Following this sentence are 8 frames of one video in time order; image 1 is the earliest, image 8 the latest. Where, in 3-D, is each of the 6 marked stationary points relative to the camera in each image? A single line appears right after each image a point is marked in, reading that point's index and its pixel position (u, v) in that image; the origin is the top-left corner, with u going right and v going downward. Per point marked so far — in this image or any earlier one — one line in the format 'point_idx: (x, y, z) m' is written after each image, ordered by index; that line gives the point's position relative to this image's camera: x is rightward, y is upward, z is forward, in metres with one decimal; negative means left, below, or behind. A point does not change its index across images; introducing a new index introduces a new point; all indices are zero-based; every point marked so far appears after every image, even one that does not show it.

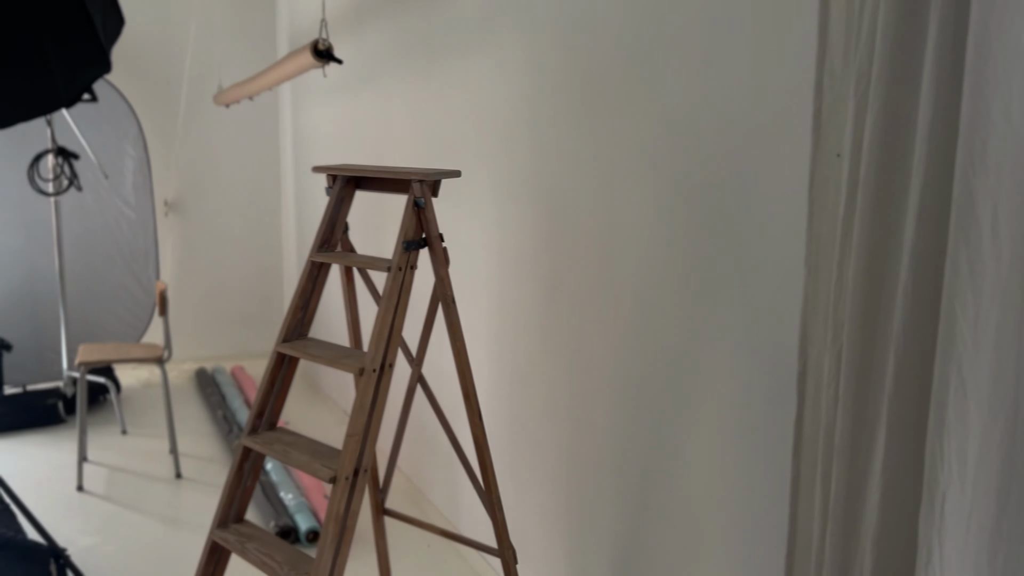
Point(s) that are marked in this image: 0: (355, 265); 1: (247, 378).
0: (-0.3, 0.0, +1.6) m
1: (-1.2, -0.4, +3.9) m
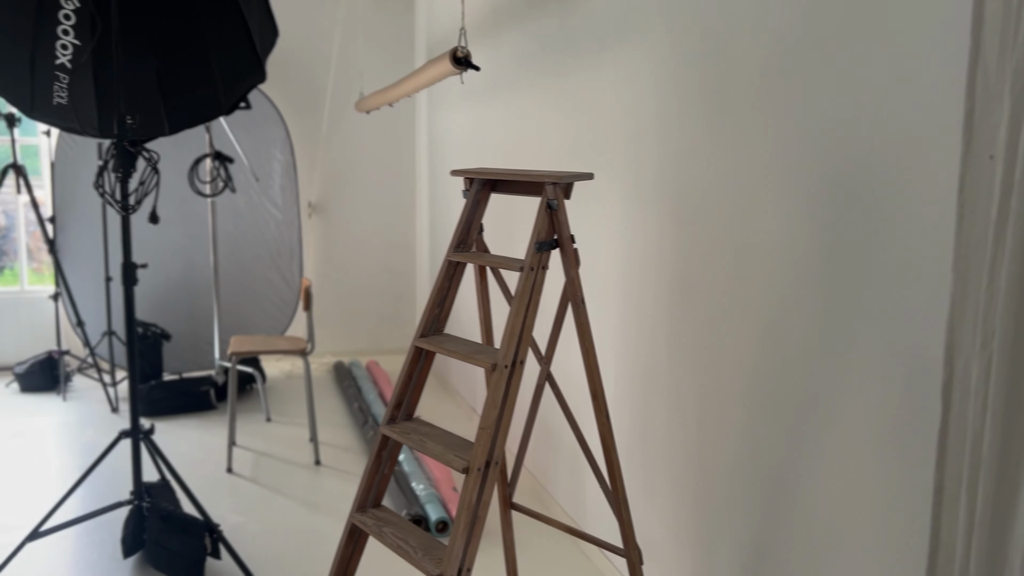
0: (0.0, 0.0, +1.7) m
1: (-0.6, -0.4, +4.1) m
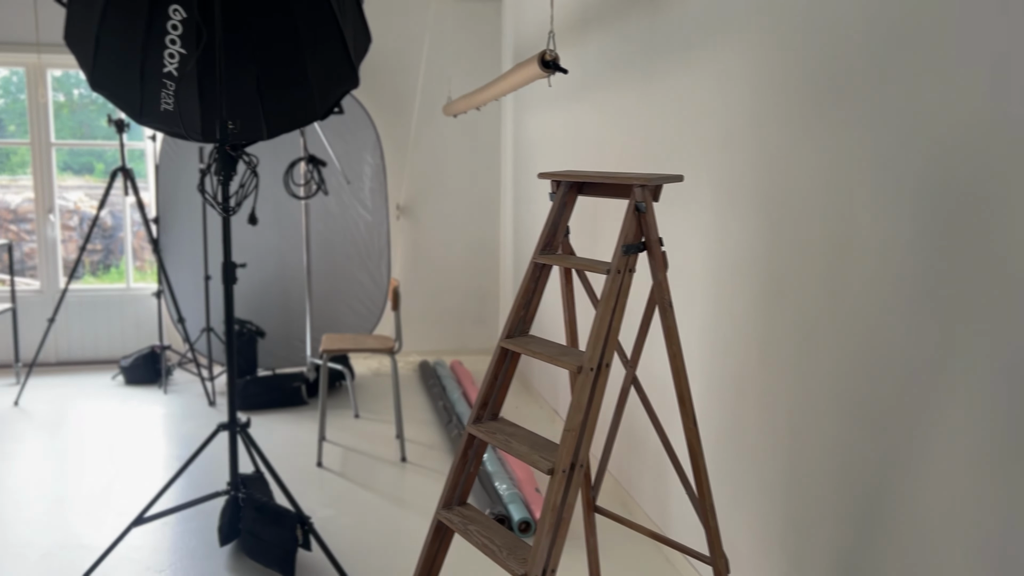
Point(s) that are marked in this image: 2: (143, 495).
0: (+0.1, 0.0, +1.7) m
1: (-0.2, -0.4, +4.1) m
2: (-1.2, -0.7, +2.8) m
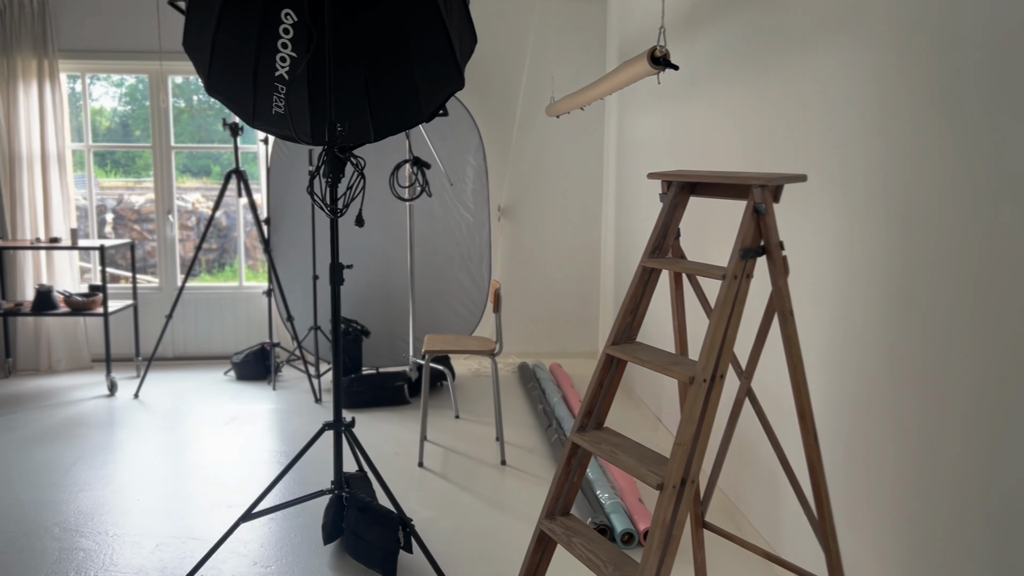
0: (+0.3, 0.0, +1.6) m
1: (+0.3, -0.4, +4.0) m
2: (-0.9, -0.7, +2.9) m
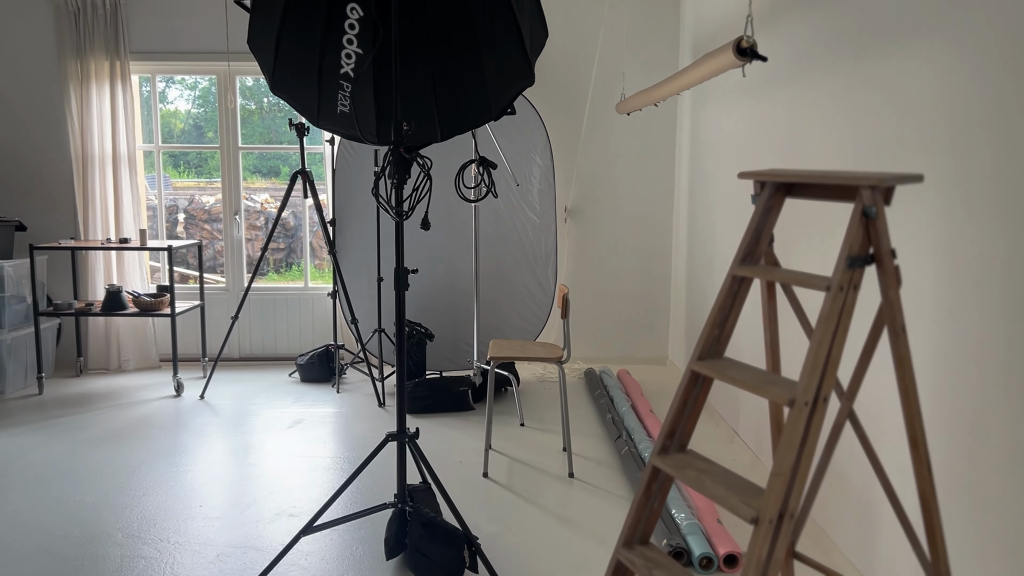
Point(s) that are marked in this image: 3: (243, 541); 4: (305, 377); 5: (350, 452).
0: (+0.5, 0.0, +1.5) m
1: (+0.6, -0.4, +3.9) m
2: (-0.7, -0.7, +2.8) m
3: (-0.8, -0.7, +2.4) m
4: (-1.0, -0.4, +4.2) m
5: (-0.6, -0.6, +3.3) m
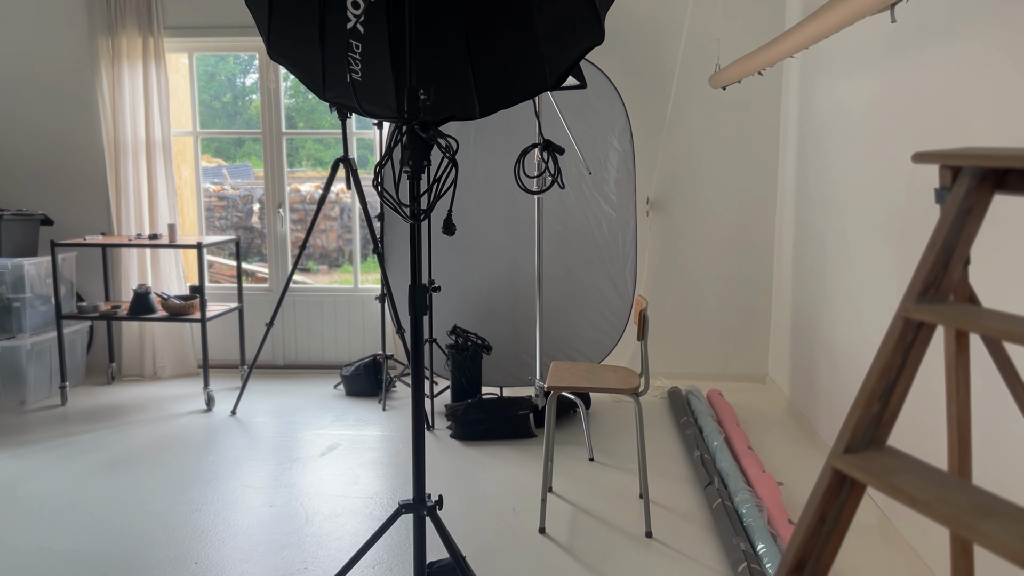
0: (+0.5, 0.0, +0.9) m
1: (+0.8, -0.5, +3.3) m
2: (-0.5, -0.7, +2.3) m
3: (-0.6, -0.8, +2.0) m
4: (-0.7, -0.4, +3.7) m
5: (-0.4, -0.7, +2.8) m
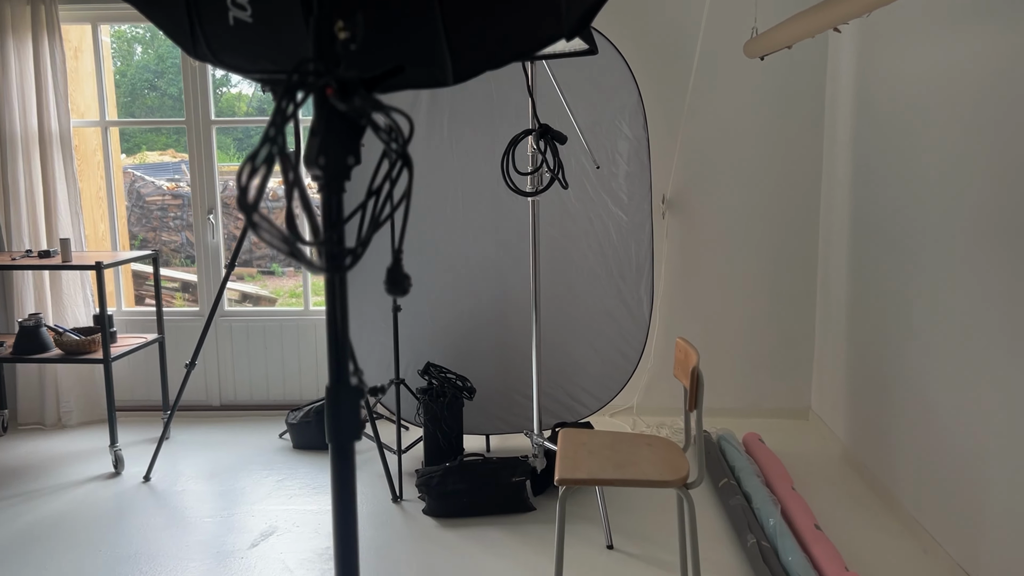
0: (+0.5, -0.1, +0.2) m
1: (+0.8, -0.5, +2.6) m
2: (-0.5, -0.8, +1.6) m
3: (-0.6, -0.9, +1.2) m
4: (-0.7, -0.5, +3.0) m
5: (-0.4, -0.8, +2.1) m
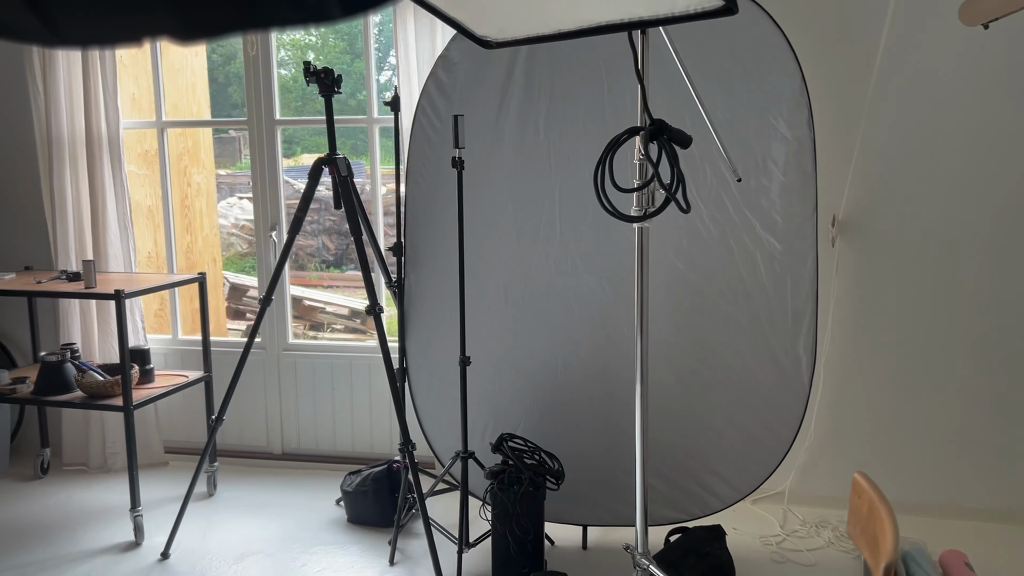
0: (+0.3, -0.3, -0.6) m
1: (+1.0, -0.7, +1.8) m
2: (-0.4, -0.9, +1.0) m
3: (-0.7, -1.0, +0.7) m
4: (-0.5, -0.6, +2.4) m
5: (-0.3, -0.9, +1.5) m
